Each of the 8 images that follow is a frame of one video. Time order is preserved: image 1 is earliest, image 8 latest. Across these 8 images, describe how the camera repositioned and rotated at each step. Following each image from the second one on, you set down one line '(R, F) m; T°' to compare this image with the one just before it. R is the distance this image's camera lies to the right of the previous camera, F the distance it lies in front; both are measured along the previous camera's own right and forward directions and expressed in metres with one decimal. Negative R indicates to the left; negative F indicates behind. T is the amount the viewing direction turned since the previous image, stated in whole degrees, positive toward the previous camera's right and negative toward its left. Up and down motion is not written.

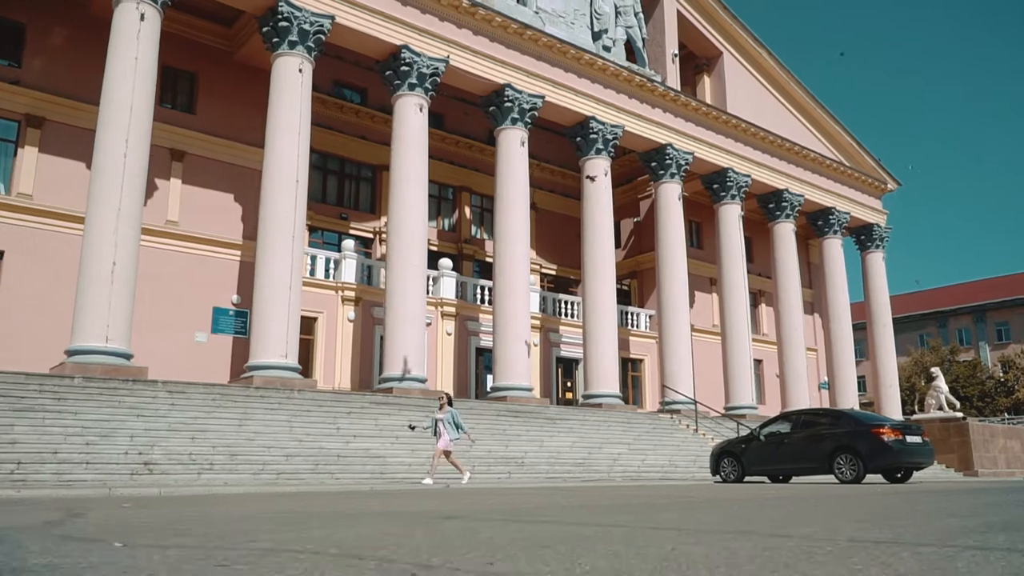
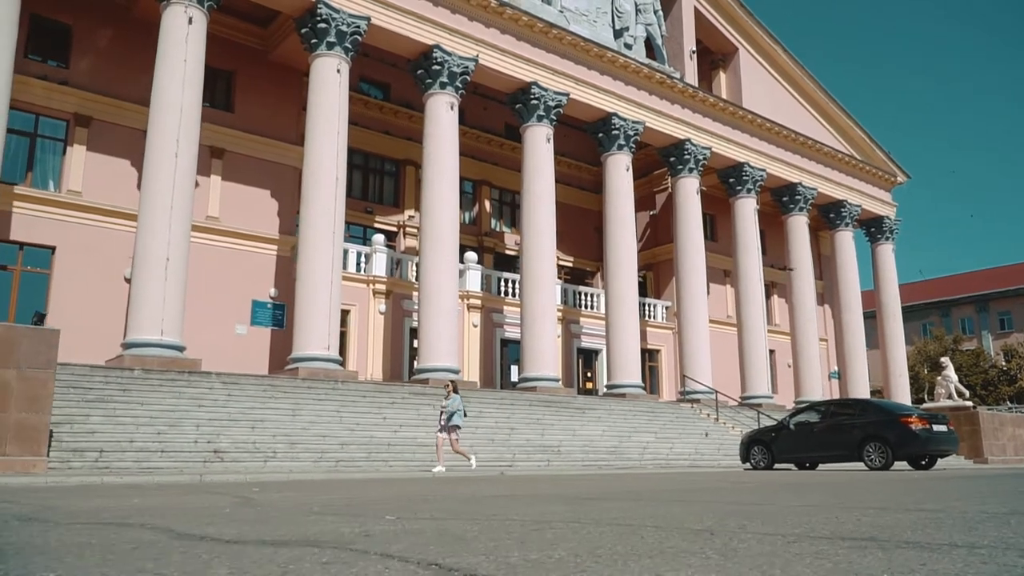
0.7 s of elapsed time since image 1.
(-0.8, -0.7) m; 0°
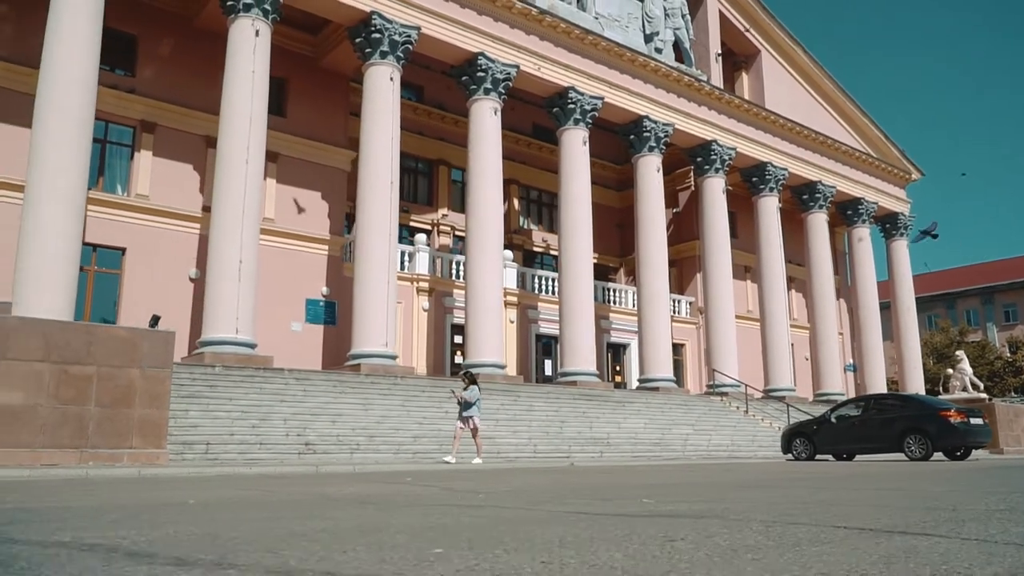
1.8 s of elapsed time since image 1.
(-1.2, -1.0) m; 0°
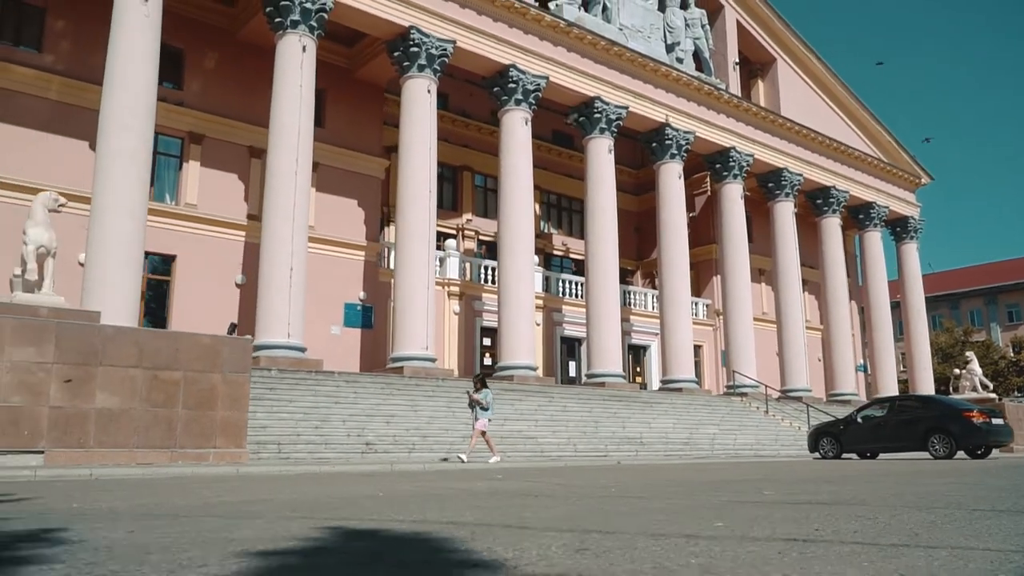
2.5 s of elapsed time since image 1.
(-0.9, -0.8) m; 0°
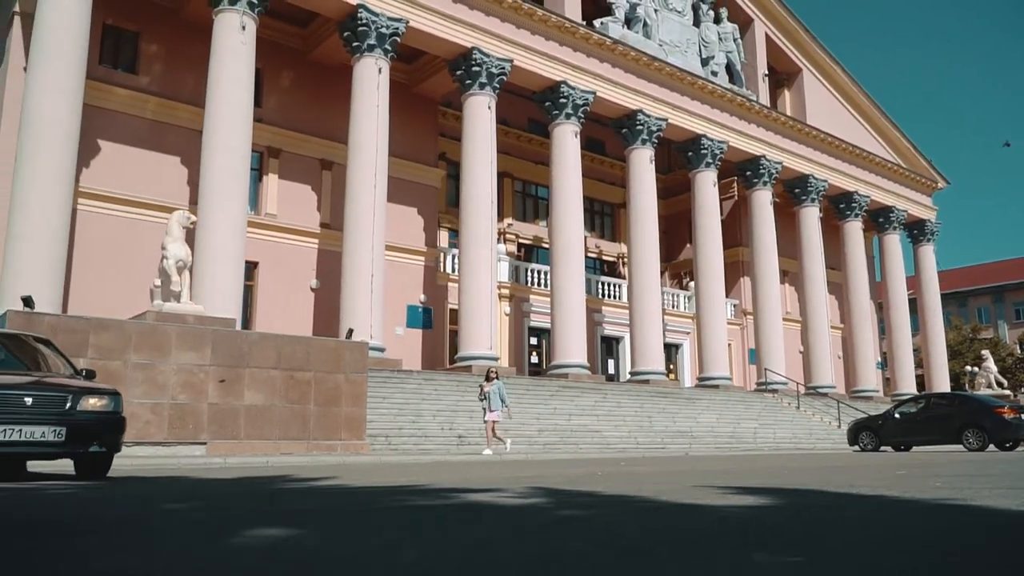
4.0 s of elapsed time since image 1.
(-1.6, -1.7) m; 0°
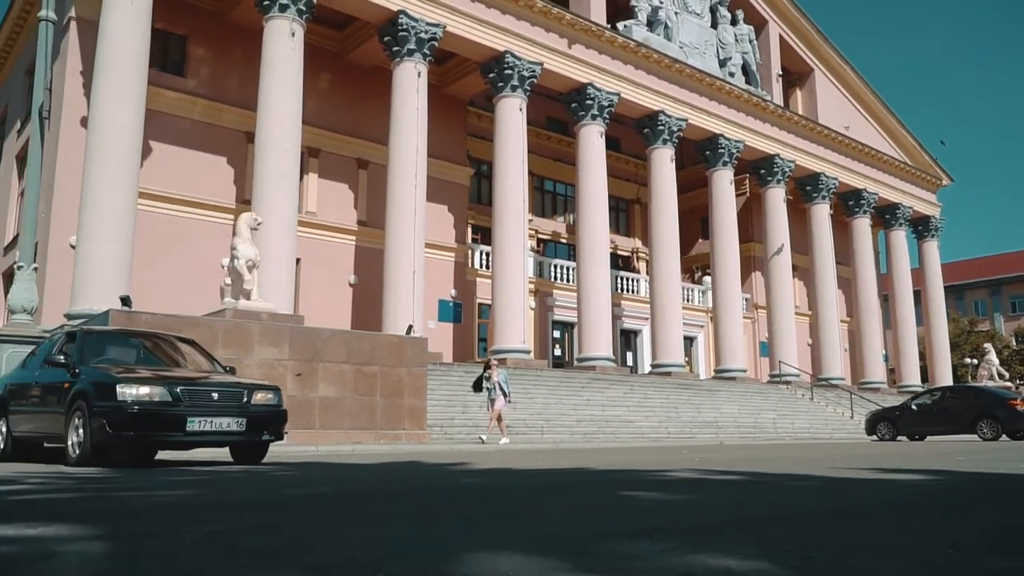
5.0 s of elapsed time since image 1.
(-1.1, -0.9) m; 0°
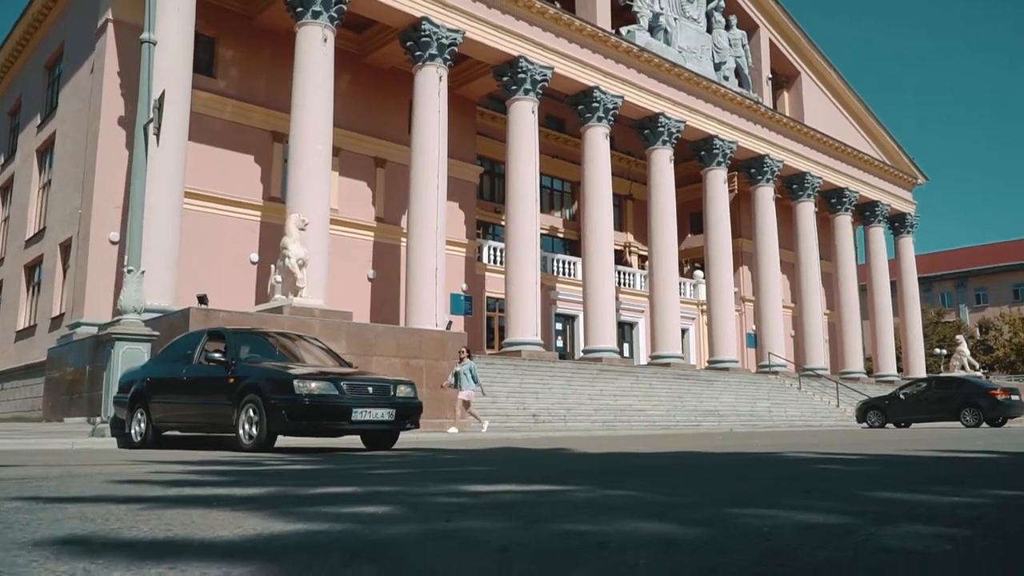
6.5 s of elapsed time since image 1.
(-1.3, -1.2) m; +2°
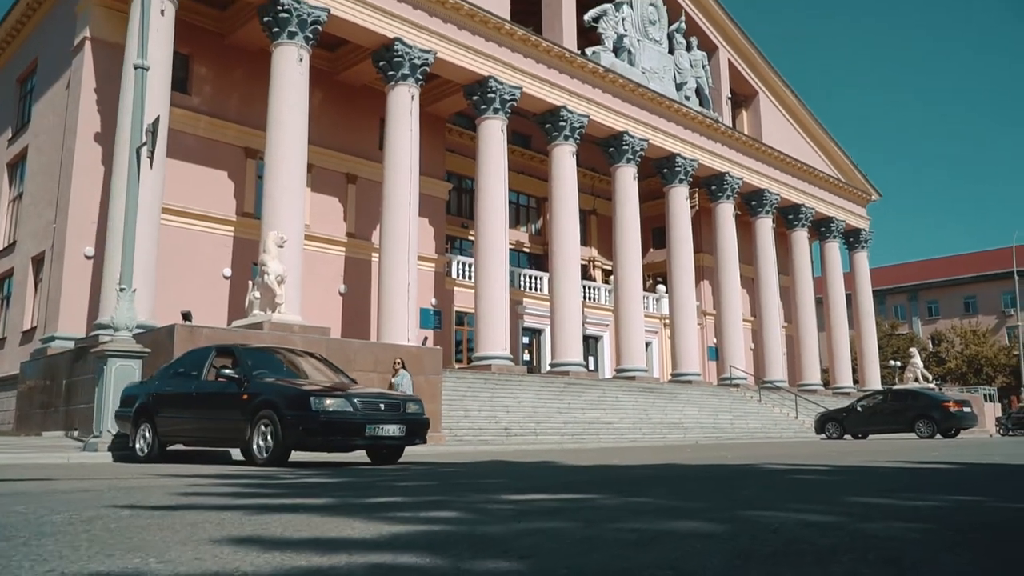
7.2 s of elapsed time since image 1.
(-0.3, -0.5) m; +3°
